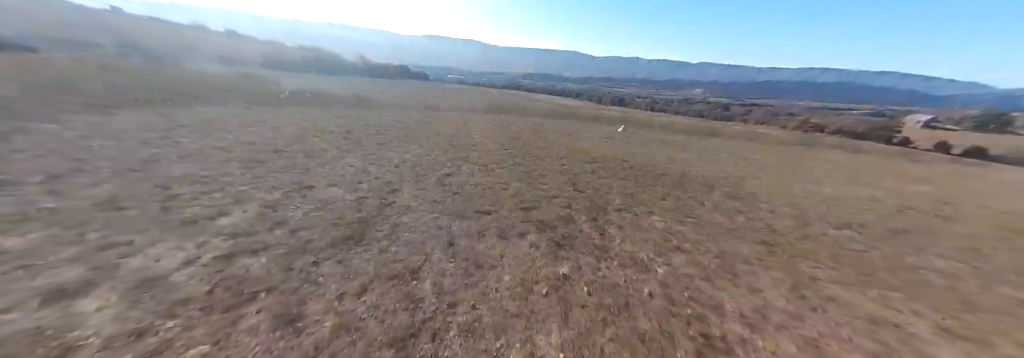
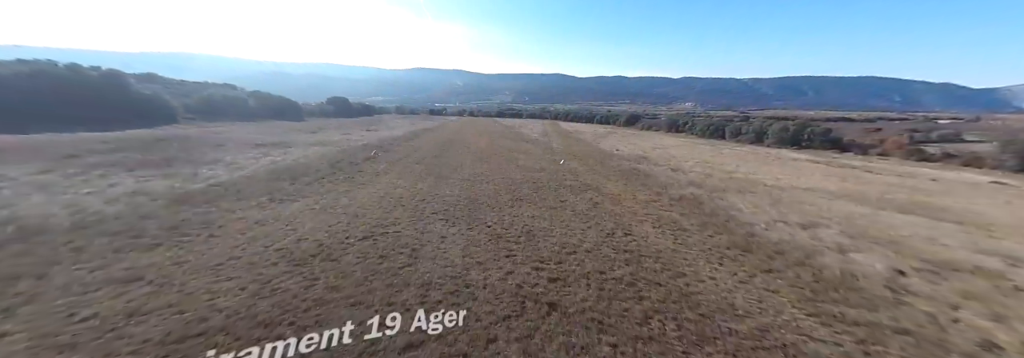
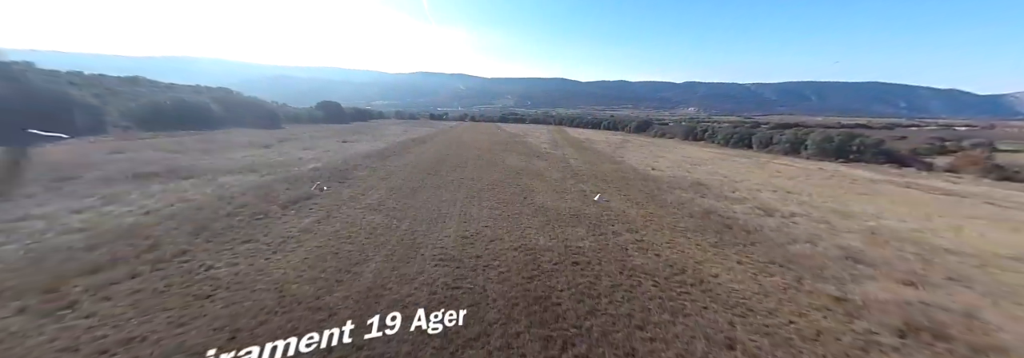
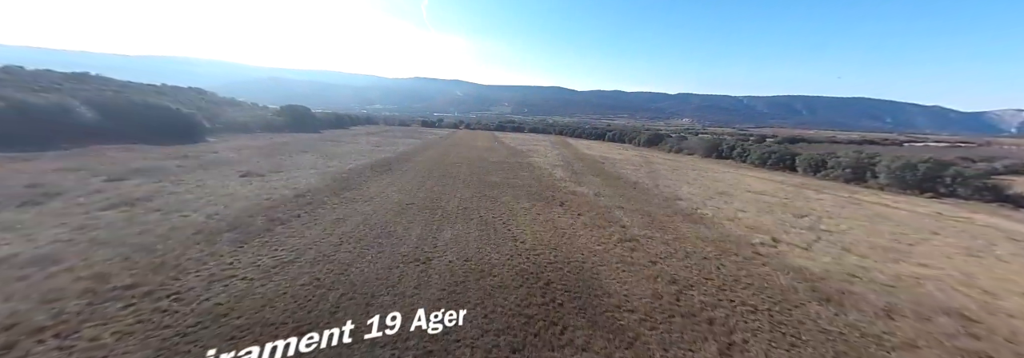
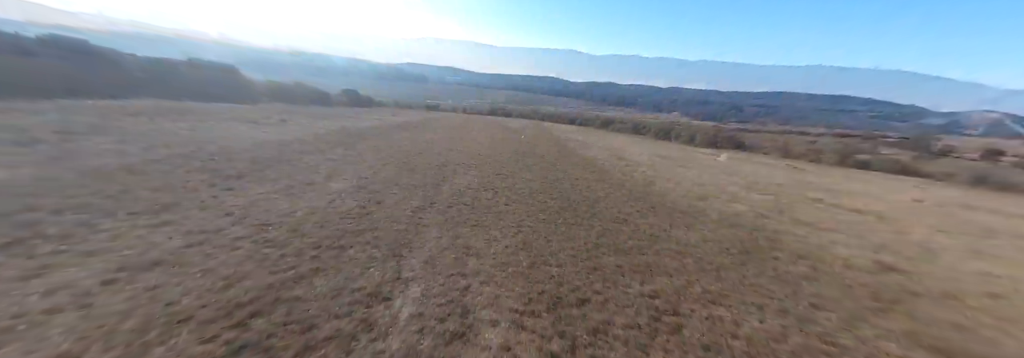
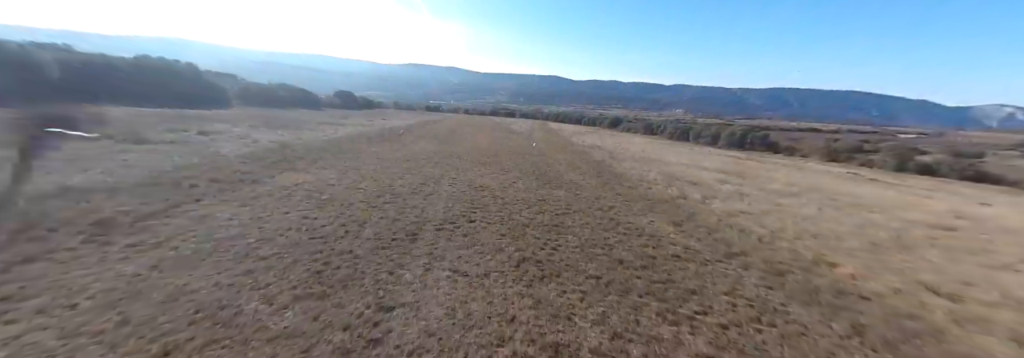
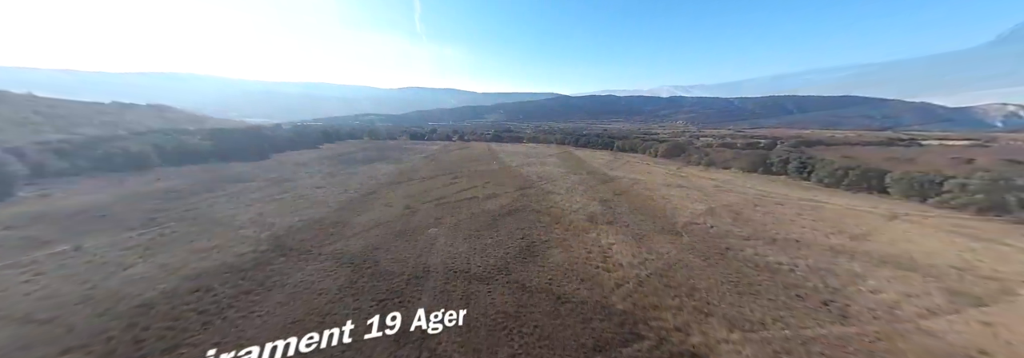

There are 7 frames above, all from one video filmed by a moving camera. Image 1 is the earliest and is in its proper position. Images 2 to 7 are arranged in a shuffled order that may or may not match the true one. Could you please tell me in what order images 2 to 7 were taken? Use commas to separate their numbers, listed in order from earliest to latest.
5, 6, 2, 3, 4, 7
